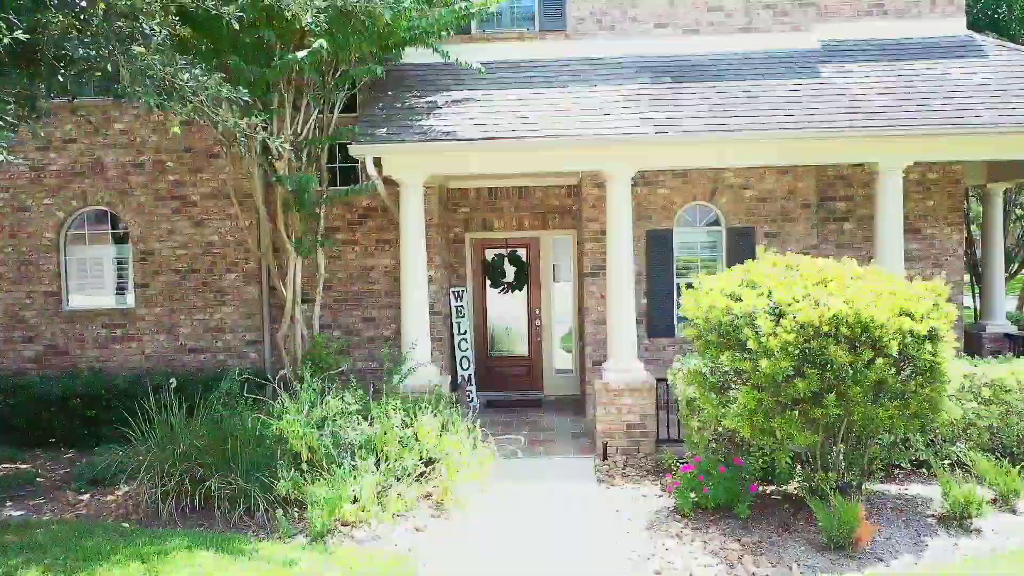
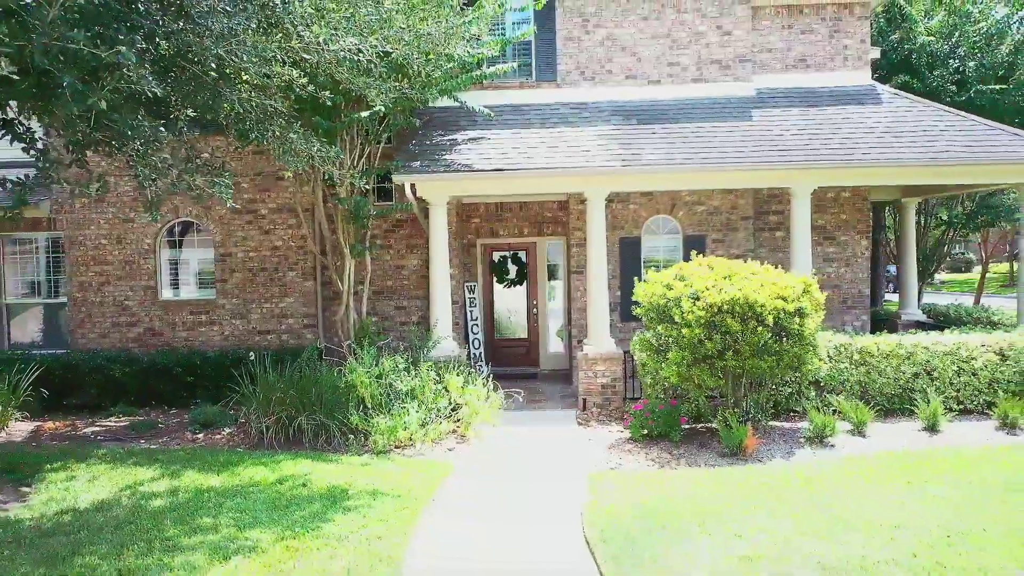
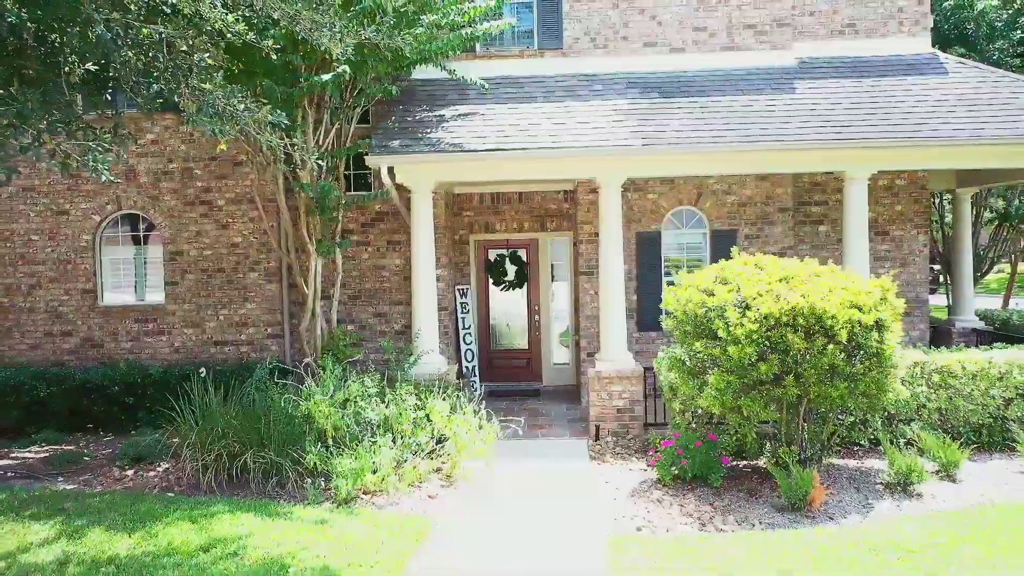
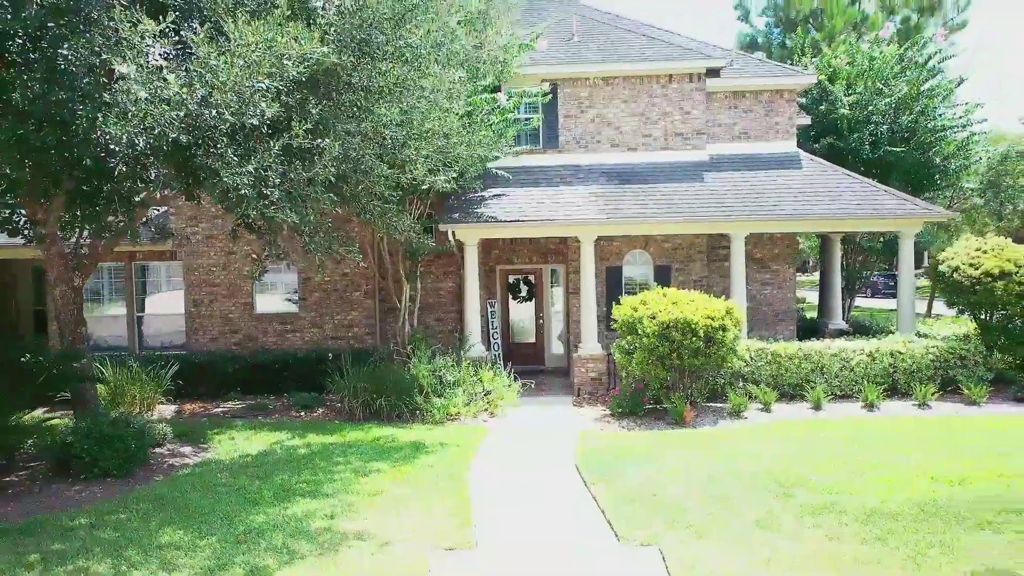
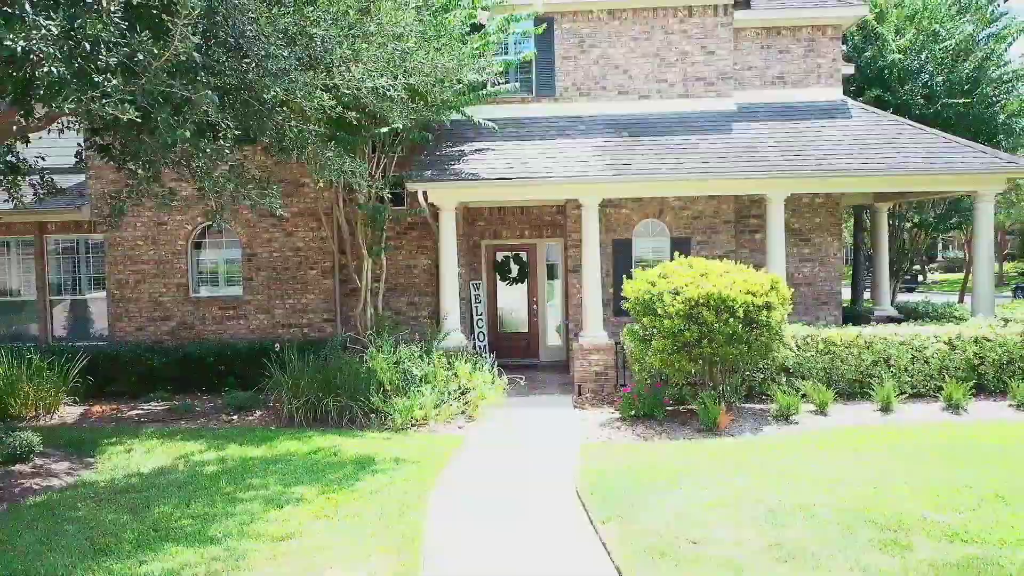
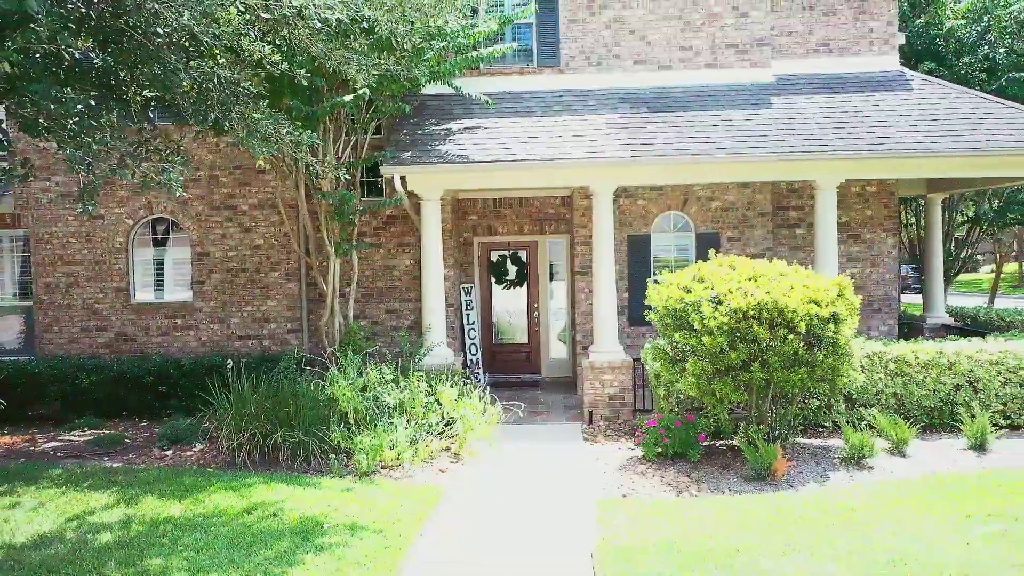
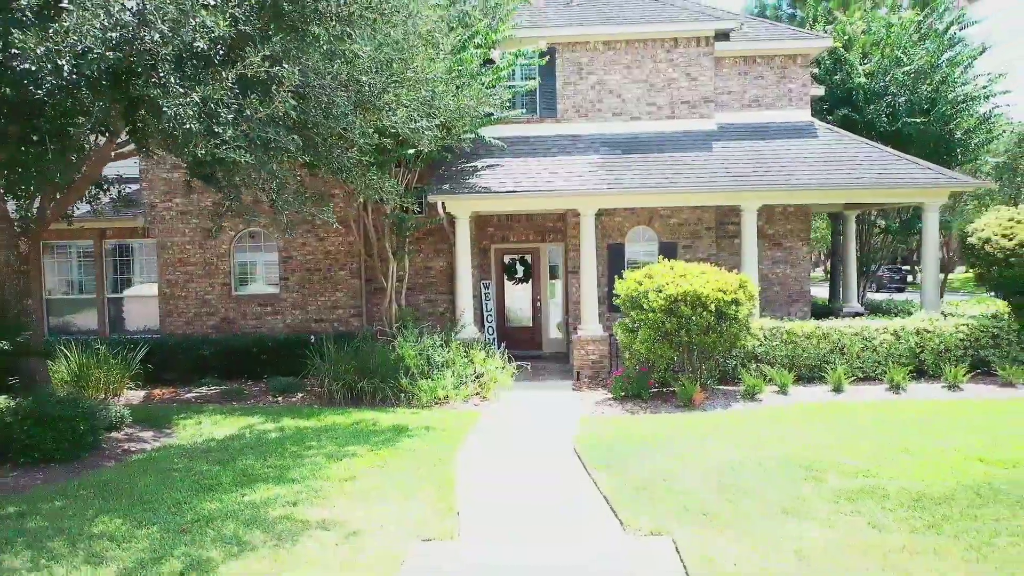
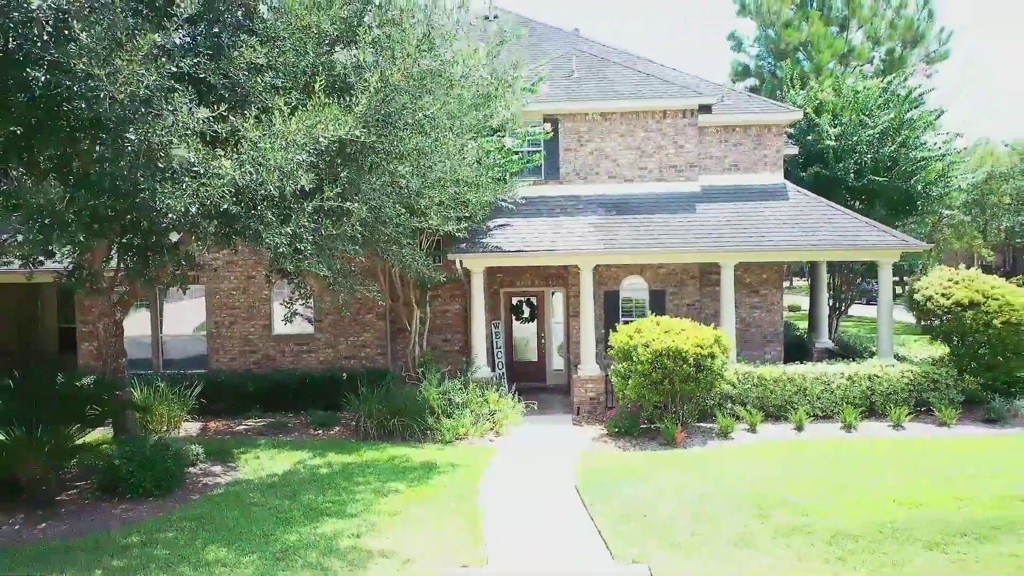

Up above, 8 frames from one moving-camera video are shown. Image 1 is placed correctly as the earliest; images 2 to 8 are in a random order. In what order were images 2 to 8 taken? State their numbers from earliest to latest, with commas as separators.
3, 6, 2, 5, 7, 4, 8
